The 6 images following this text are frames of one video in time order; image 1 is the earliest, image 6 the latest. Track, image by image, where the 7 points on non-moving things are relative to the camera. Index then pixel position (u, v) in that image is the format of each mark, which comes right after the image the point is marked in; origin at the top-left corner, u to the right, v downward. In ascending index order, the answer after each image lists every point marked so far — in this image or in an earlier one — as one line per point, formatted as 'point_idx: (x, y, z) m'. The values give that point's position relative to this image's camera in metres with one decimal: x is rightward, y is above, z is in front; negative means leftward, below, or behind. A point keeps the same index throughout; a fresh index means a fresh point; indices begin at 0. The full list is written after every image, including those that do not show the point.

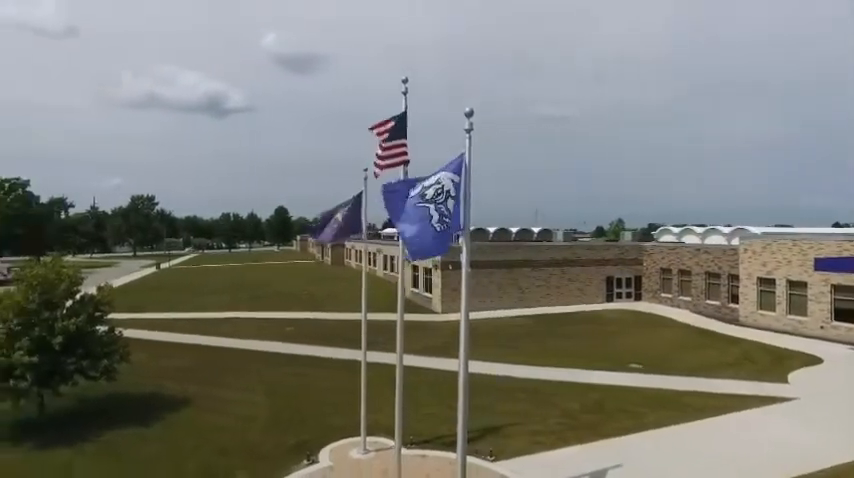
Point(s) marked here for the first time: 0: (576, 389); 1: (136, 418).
0: (+5.0, -5.1, +18.0) m
1: (-9.1, -5.5, +16.5) m
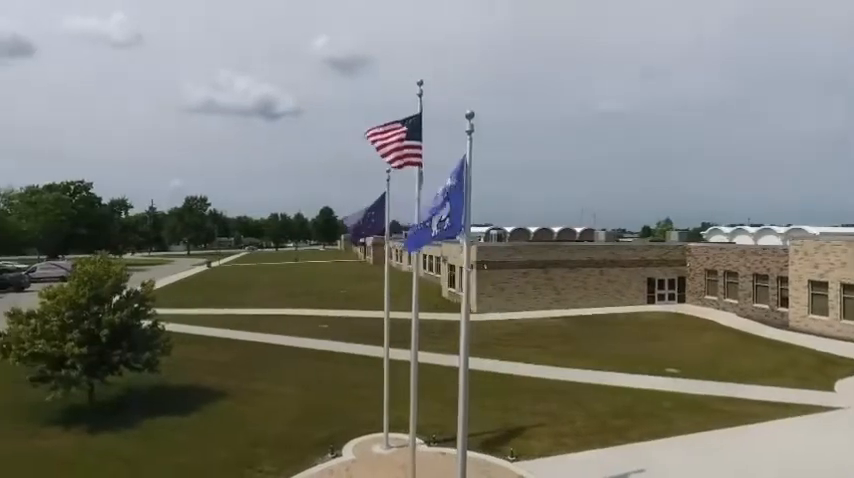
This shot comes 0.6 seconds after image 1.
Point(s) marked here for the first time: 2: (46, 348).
0: (+5.9, -5.1, +17.7) m
1: (-8.3, -5.5, +17.4) m
2: (-11.3, -3.2, +15.7) m
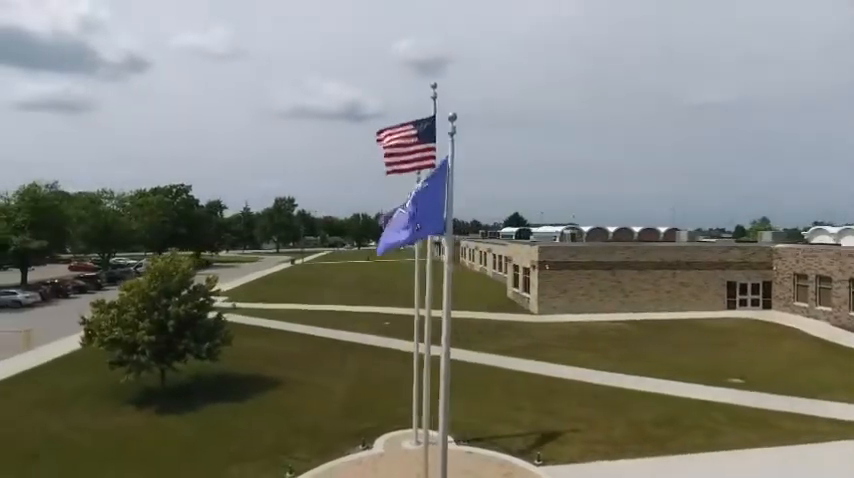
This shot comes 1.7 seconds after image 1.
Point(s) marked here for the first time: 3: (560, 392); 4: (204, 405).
0: (+7.2, -5.1, +16.8) m
1: (-6.9, -5.4, +18.8) m
2: (-10.2, -3.2, +17.5) m
3: (+4.5, -5.2, +18.0) m
4: (-7.5, -5.6, +17.7) m
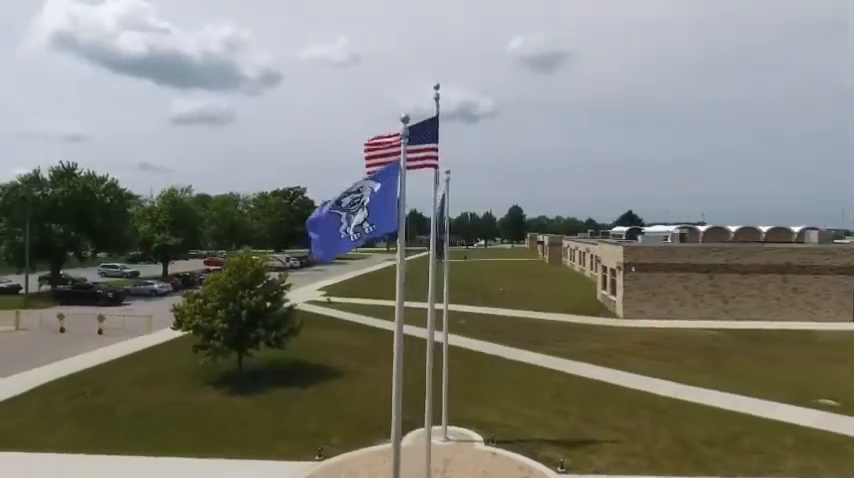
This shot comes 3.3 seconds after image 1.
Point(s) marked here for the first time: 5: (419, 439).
0: (+8.4, -5.1, +15.3) m
1: (-4.9, -5.4, +20.3) m
2: (-8.4, -3.1, +19.8) m
3: (+6.0, -5.2, +17.1) m
4: (-5.7, -5.5, +19.4) m
5: (-0.2, -5.4, +14.3) m
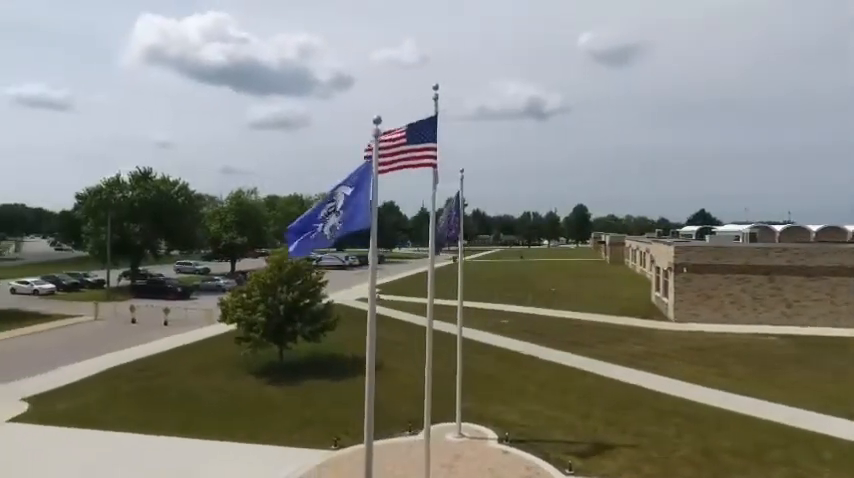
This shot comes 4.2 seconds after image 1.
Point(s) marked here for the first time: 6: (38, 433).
0: (+8.8, -5.1, +14.5) m
1: (-3.8, -5.3, +21.0) m
2: (-7.3, -3.0, +21.0) m
3: (+6.7, -5.2, +16.5) m
4: (-4.7, -5.4, +20.3) m
5: (+0.2, -5.4, +14.6) m
6: (-11.8, -5.9, +16.1) m
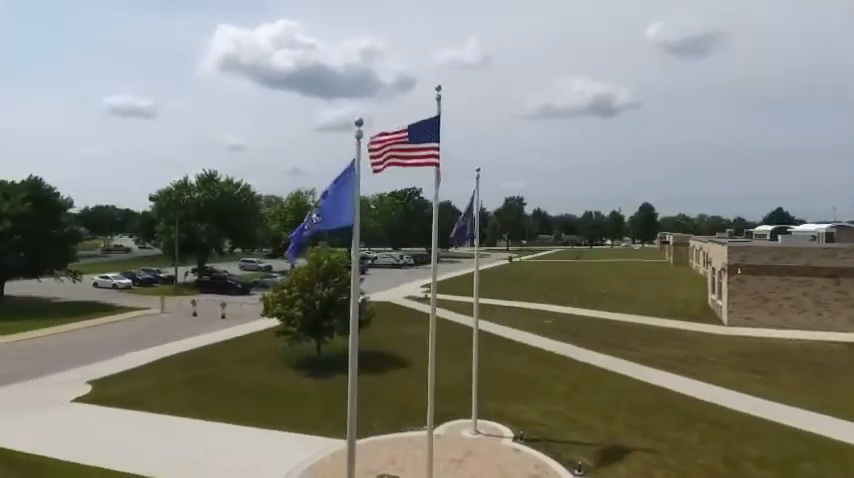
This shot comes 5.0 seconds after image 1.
0: (+9.2, -5.1, +13.6) m
1: (-2.5, -5.3, +21.7) m
2: (-6.0, -2.9, +22.0) m
3: (+7.3, -5.1, +15.9) m
4: (-3.5, -5.4, +21.0) m
5: (+0.6, -5.3, +14.8) m
6: (-11.1, -5.8, +17.7) m
